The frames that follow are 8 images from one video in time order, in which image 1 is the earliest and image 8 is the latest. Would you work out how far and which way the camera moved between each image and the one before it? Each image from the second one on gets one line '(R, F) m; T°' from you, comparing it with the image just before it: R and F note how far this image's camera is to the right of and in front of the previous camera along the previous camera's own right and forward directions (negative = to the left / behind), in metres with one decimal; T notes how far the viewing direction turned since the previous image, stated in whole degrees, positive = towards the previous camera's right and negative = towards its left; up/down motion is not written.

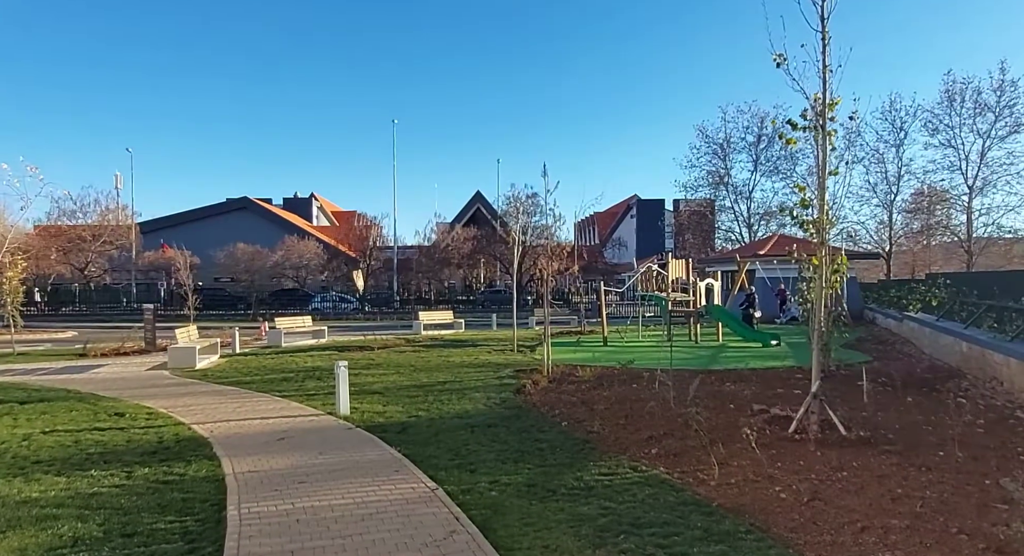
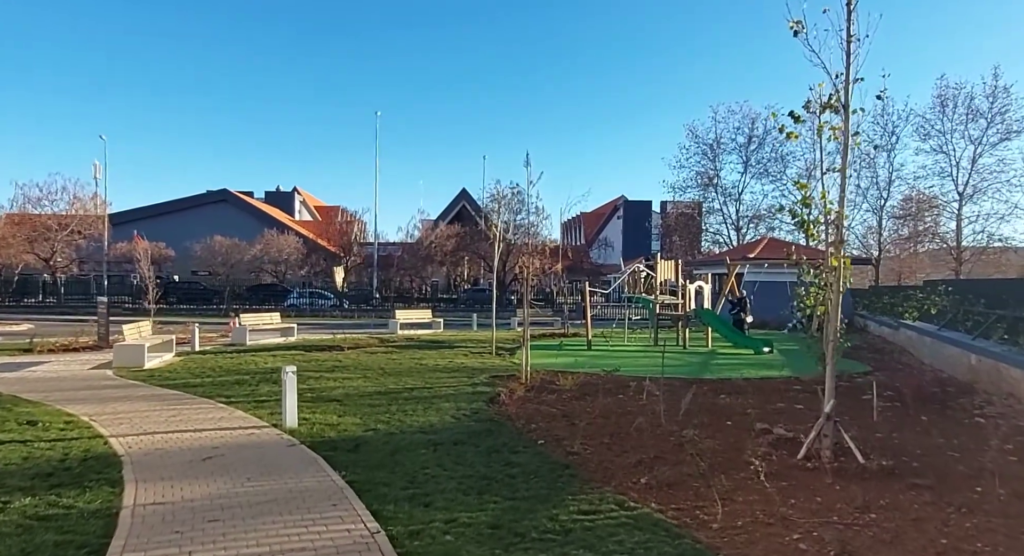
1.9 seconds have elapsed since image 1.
(+0.2, +1.1) m; +1°
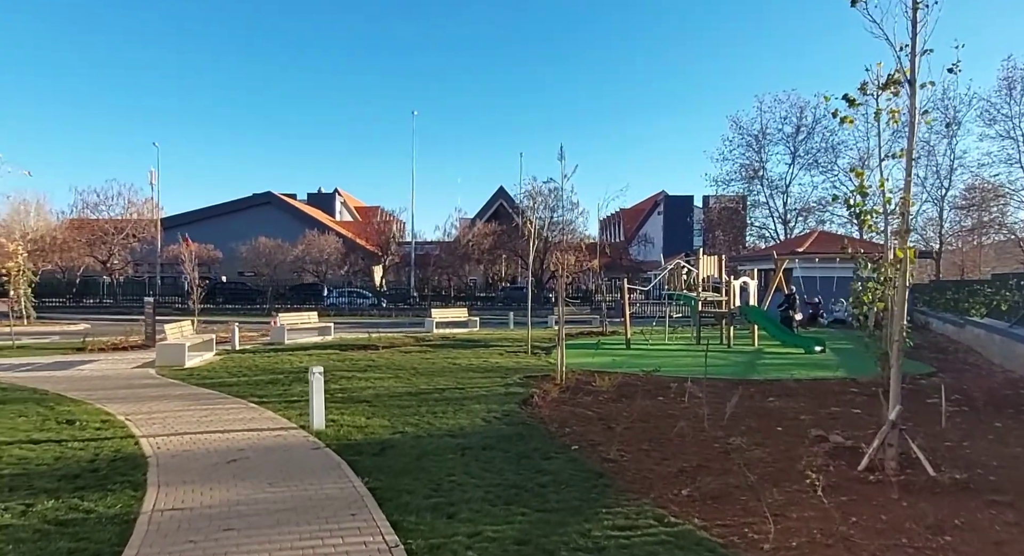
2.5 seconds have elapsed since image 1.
(+0.1, +0.4) m; -3°
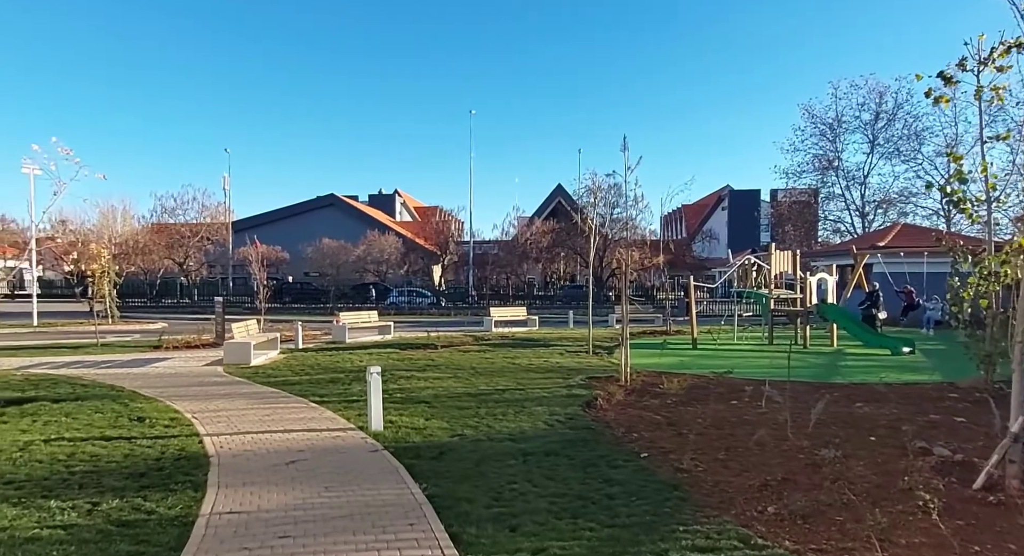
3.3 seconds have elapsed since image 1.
(0.0, +0.3) m; -5°
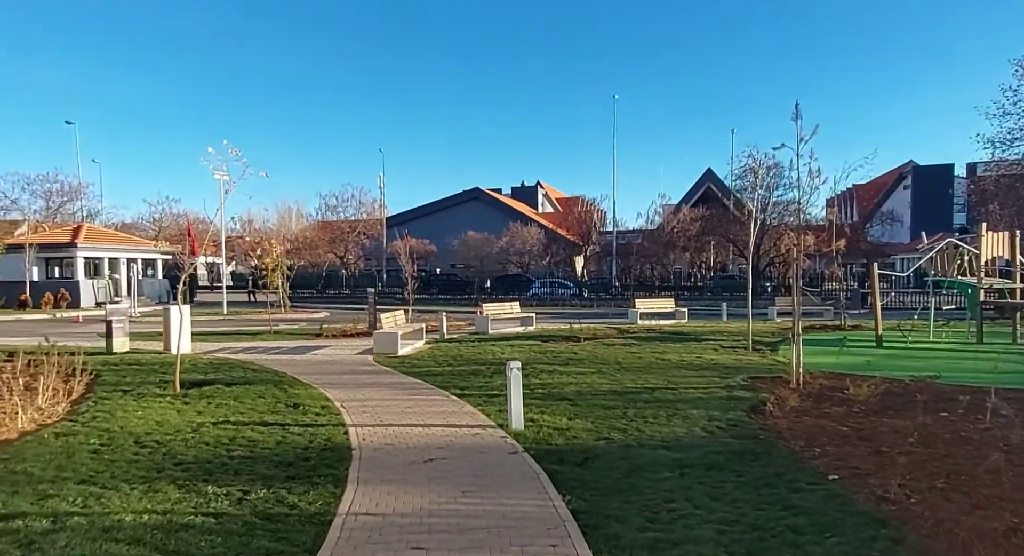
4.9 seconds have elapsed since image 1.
(-0.1, +0.6) m; -12°
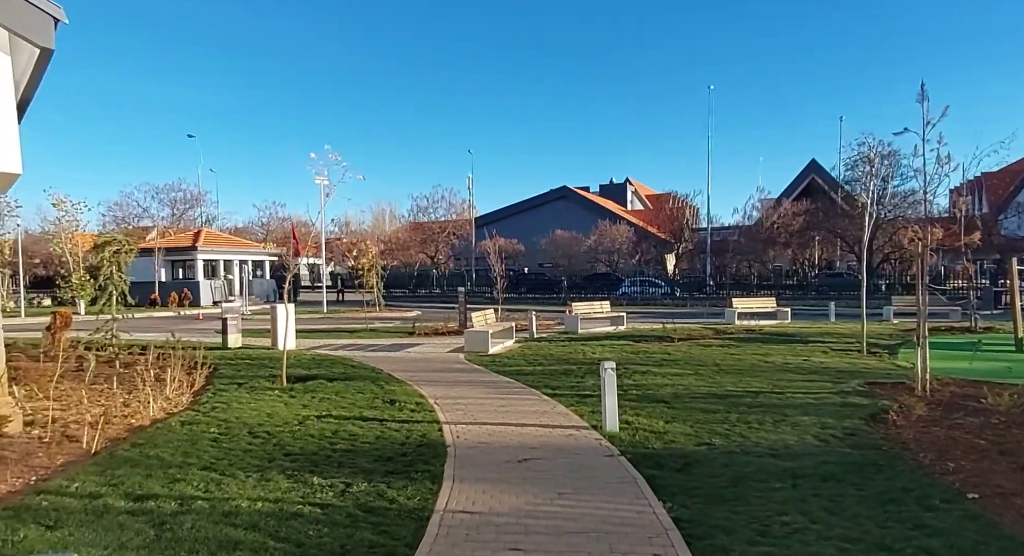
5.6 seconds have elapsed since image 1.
(-0.1, +0.1) m; -8°
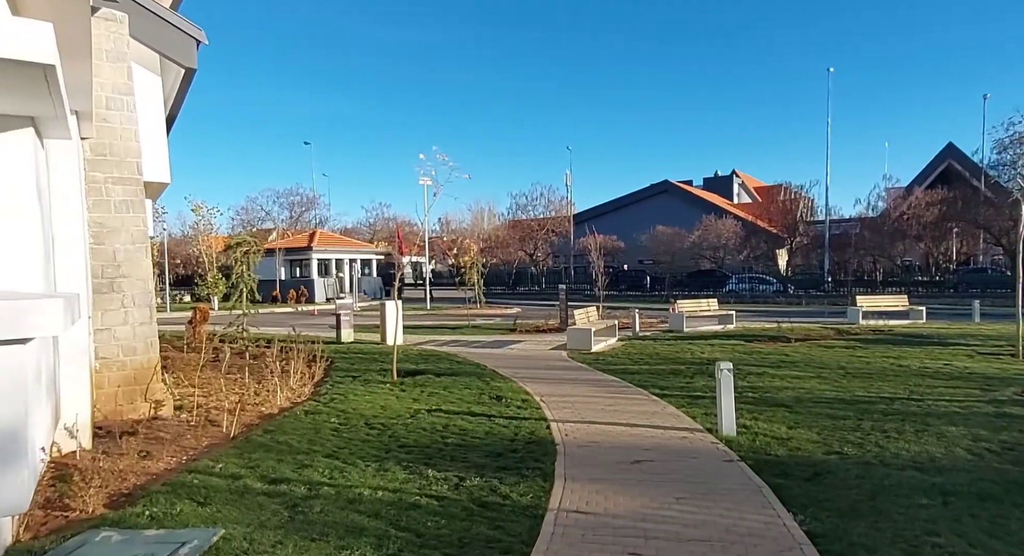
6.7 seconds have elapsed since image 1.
(-0.1, 0.0) m; -9°
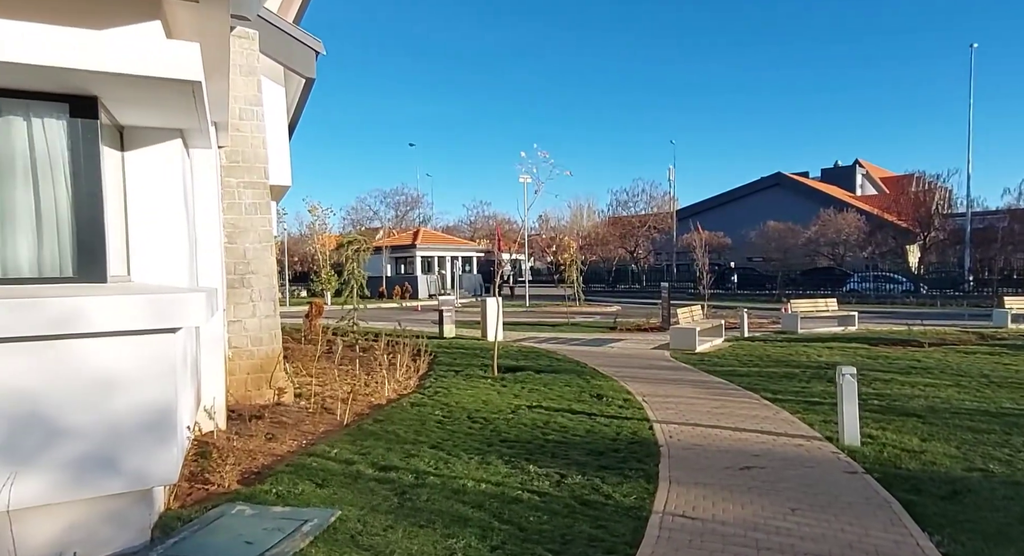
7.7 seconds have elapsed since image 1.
(-0.1, 0.0) m; -9°
